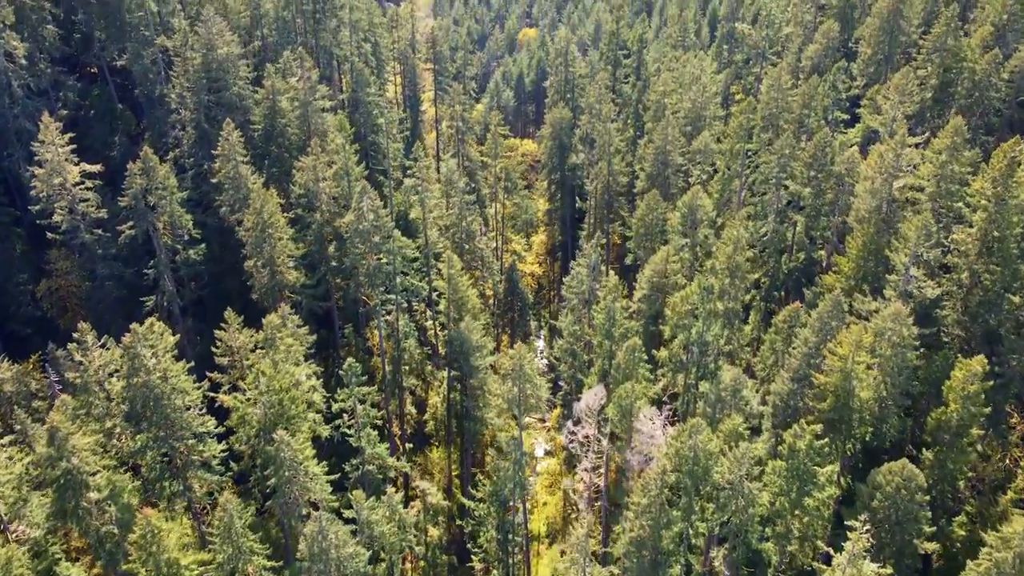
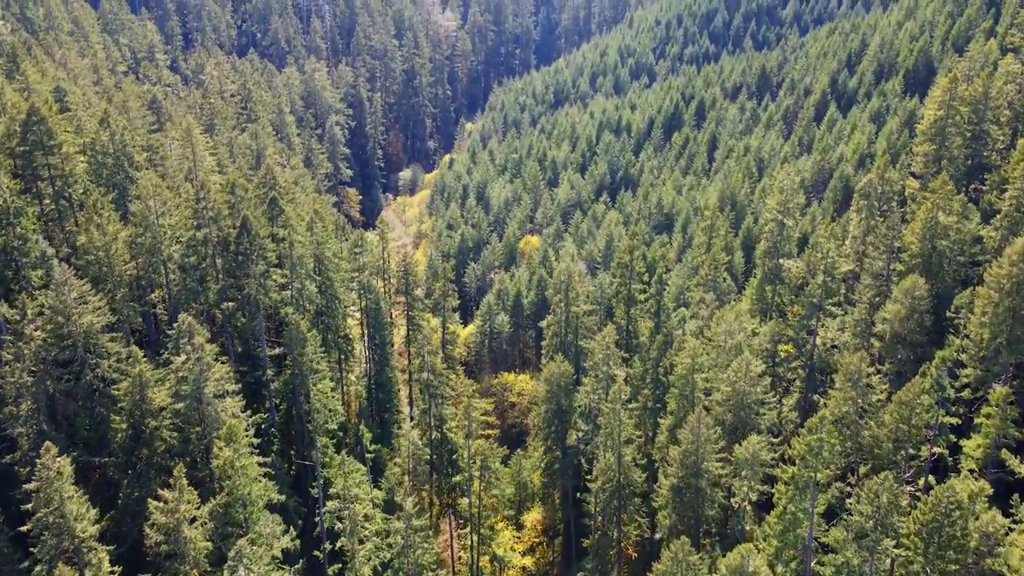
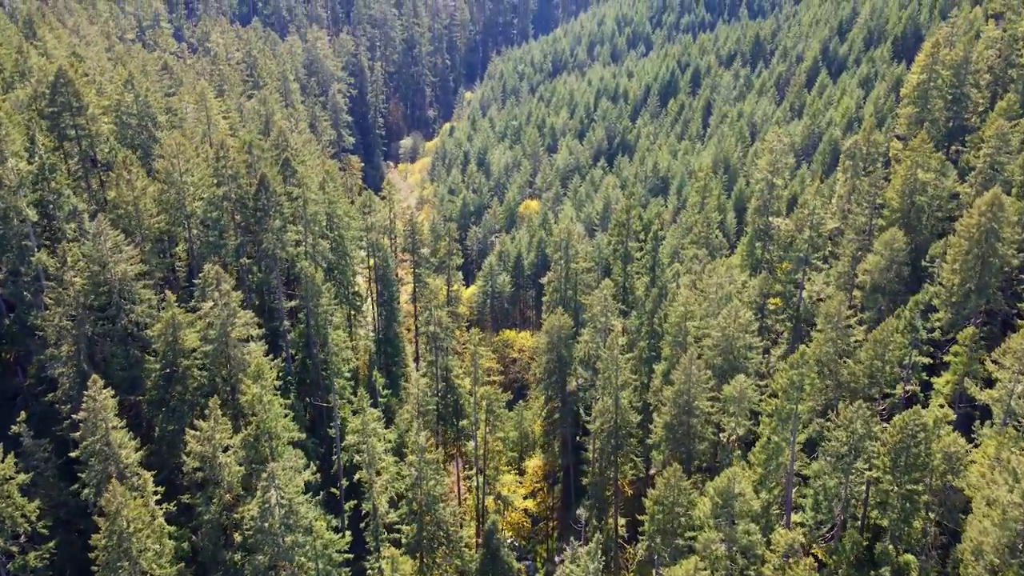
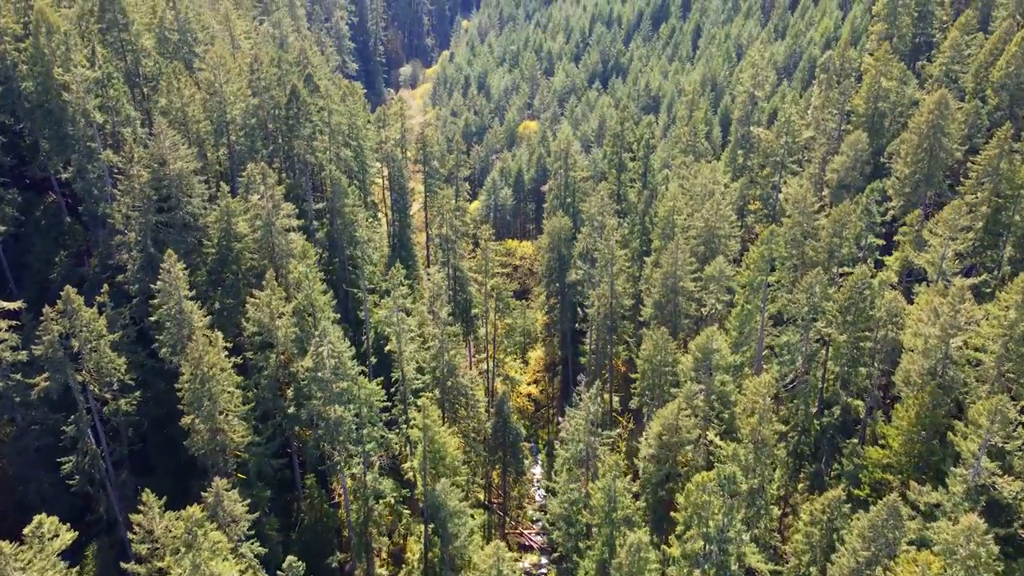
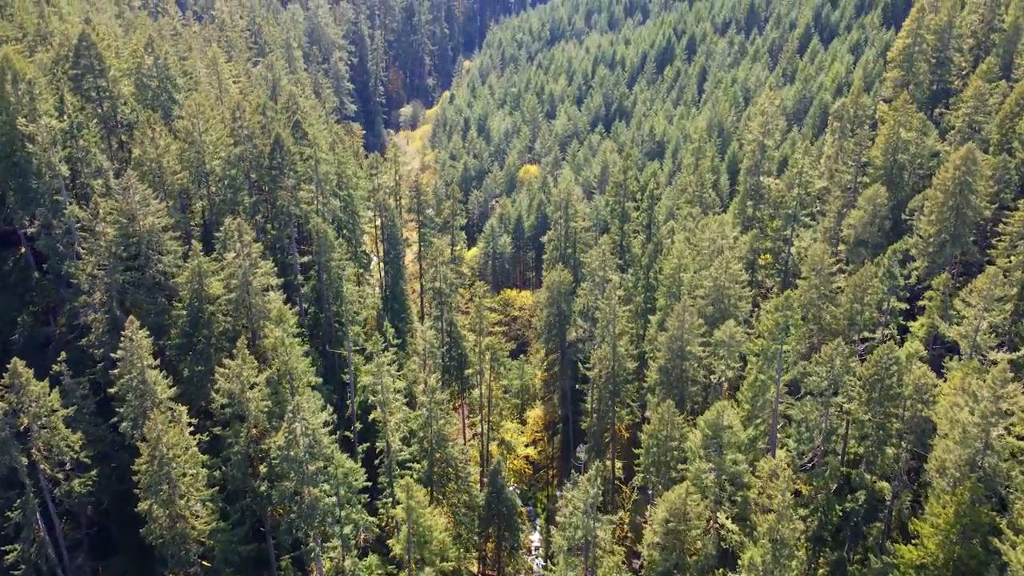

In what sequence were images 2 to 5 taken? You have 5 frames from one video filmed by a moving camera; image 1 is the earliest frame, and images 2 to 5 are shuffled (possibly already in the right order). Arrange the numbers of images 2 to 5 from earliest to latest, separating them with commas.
4, 5, 3, 2
